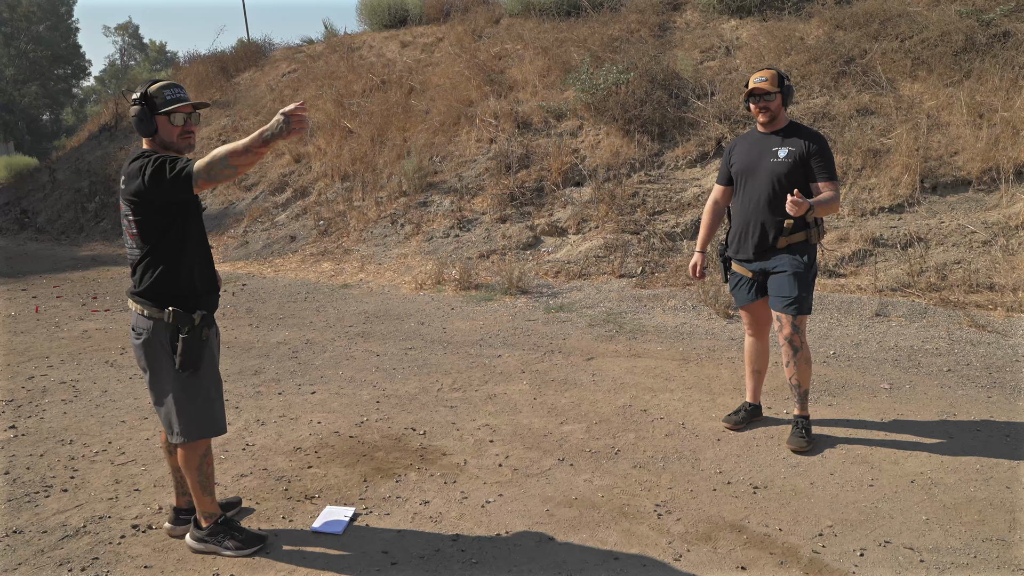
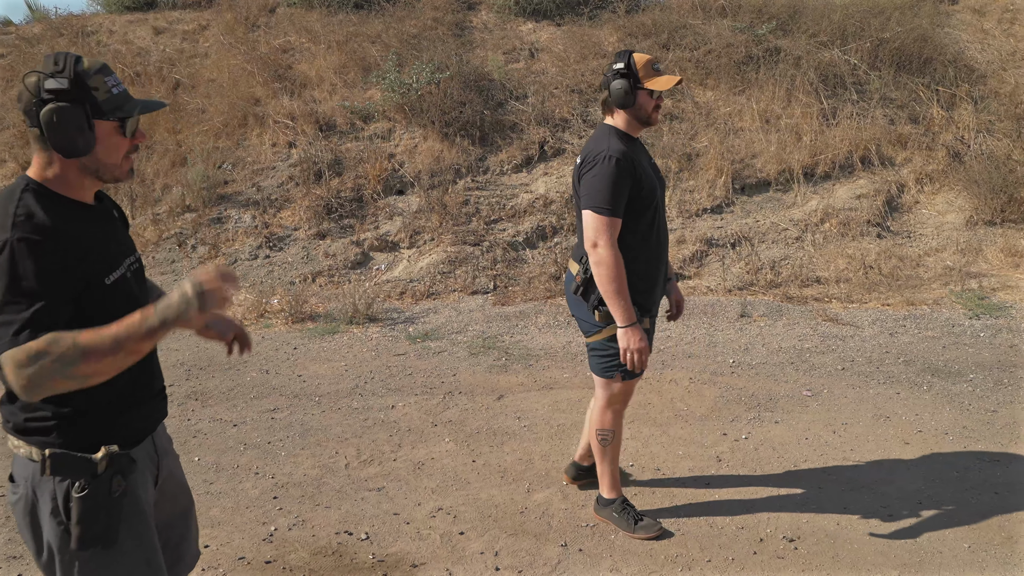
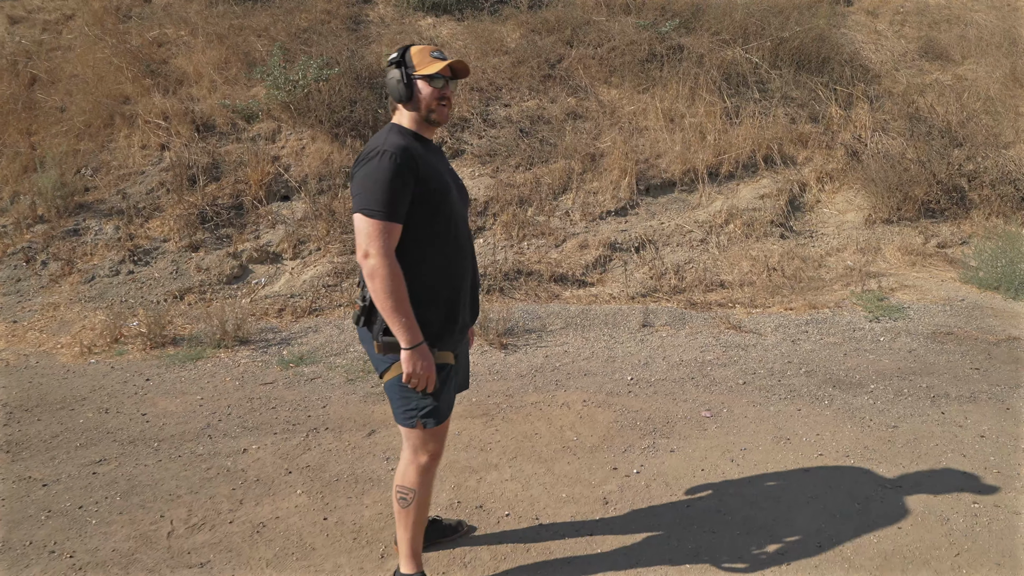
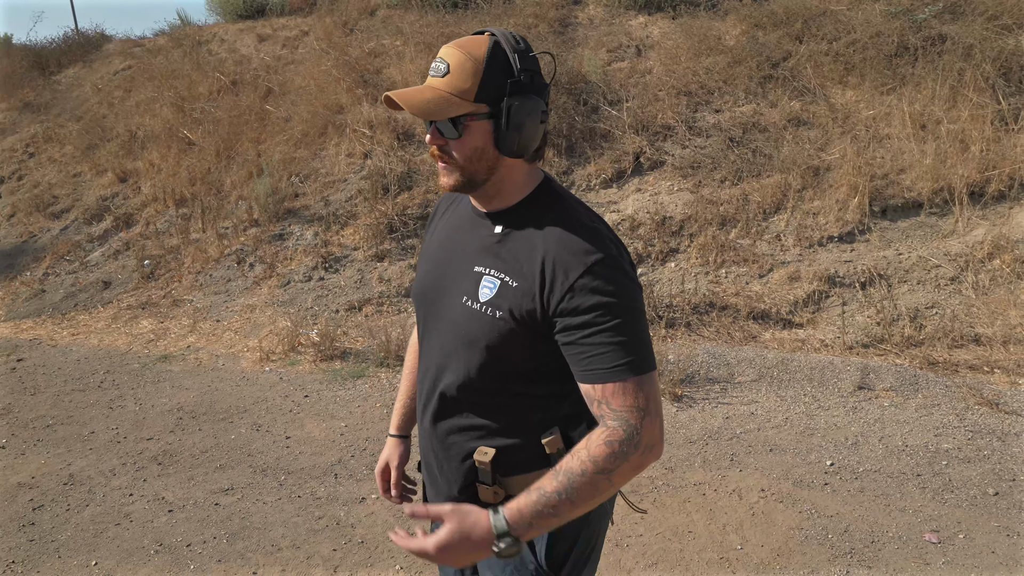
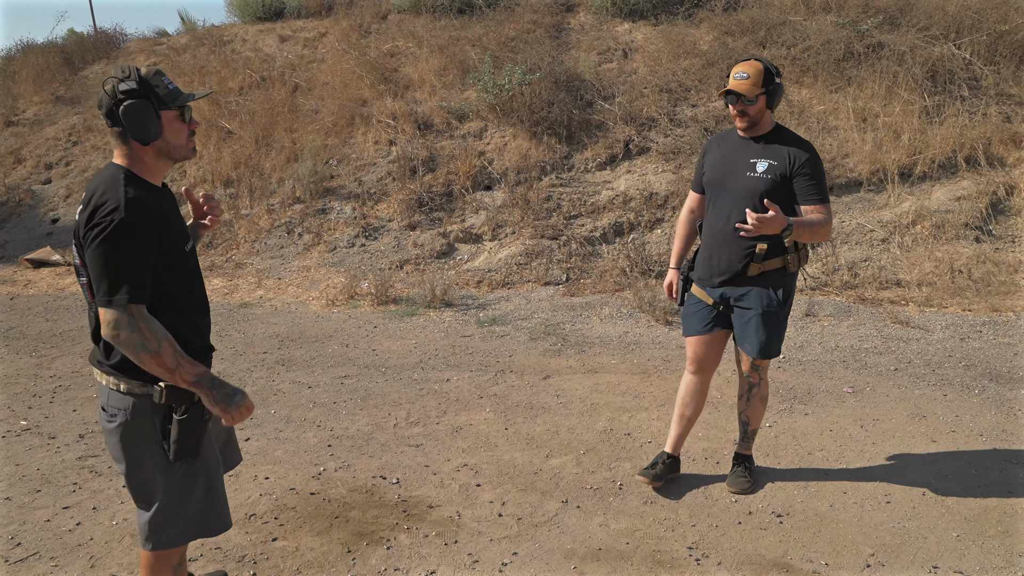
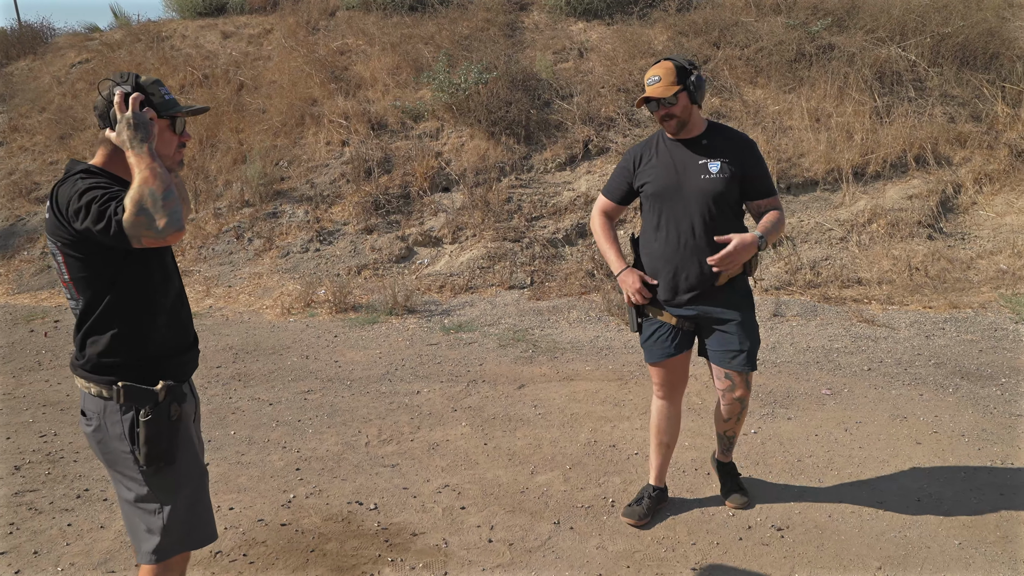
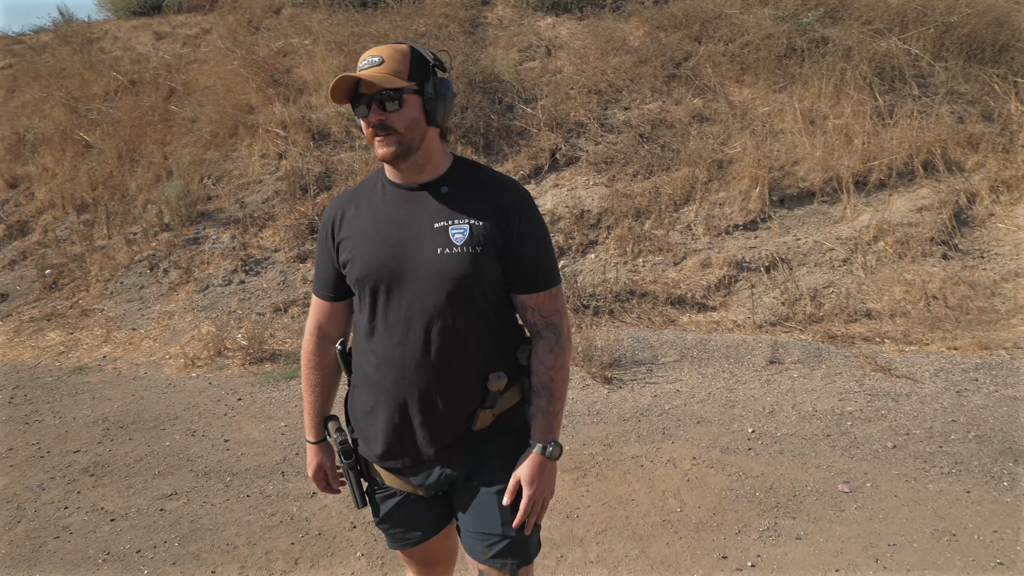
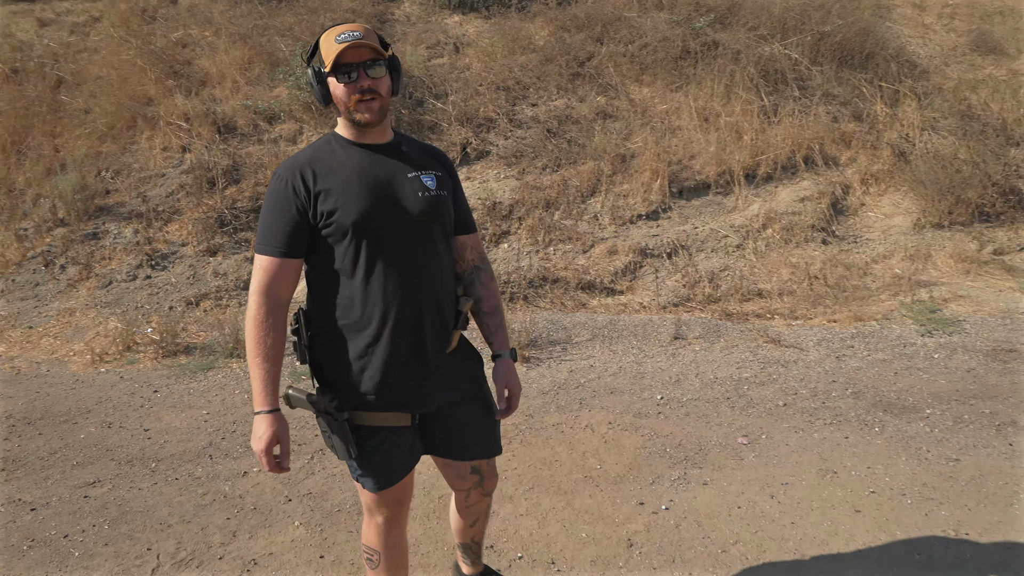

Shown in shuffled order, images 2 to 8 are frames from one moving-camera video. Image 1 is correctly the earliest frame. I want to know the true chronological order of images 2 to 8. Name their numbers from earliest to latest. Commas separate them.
5, 6, 2, 3, 8, 7, 4
